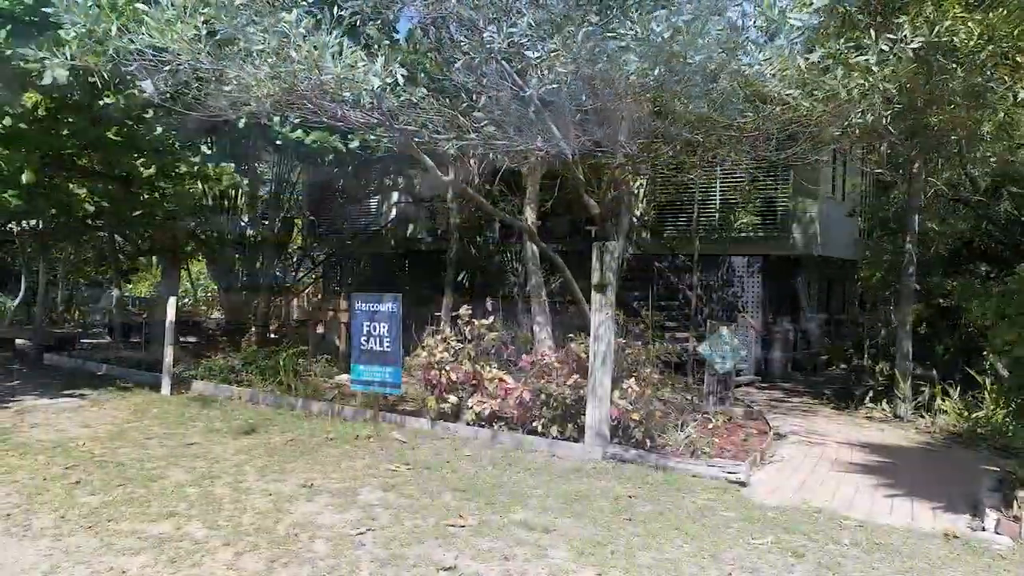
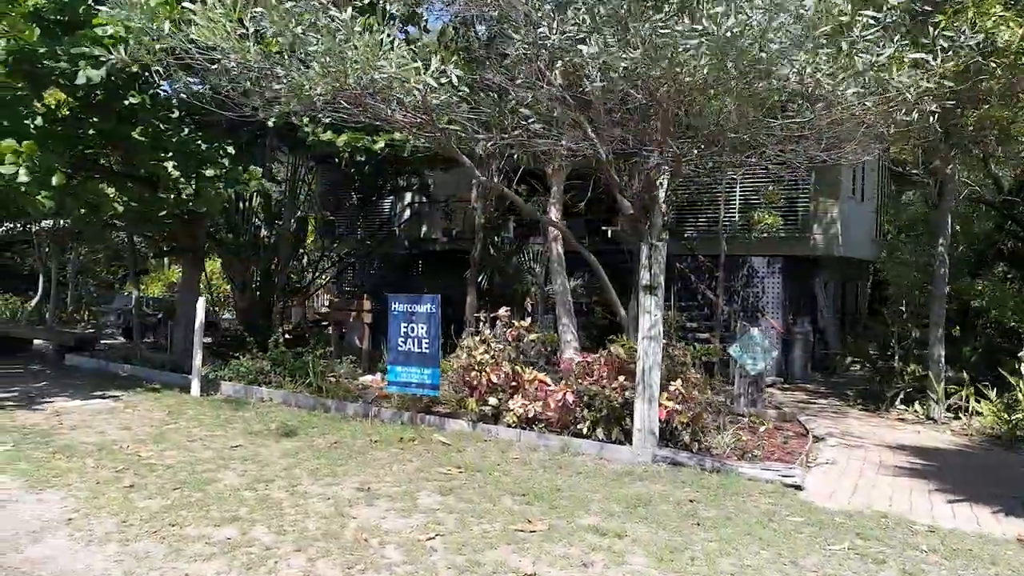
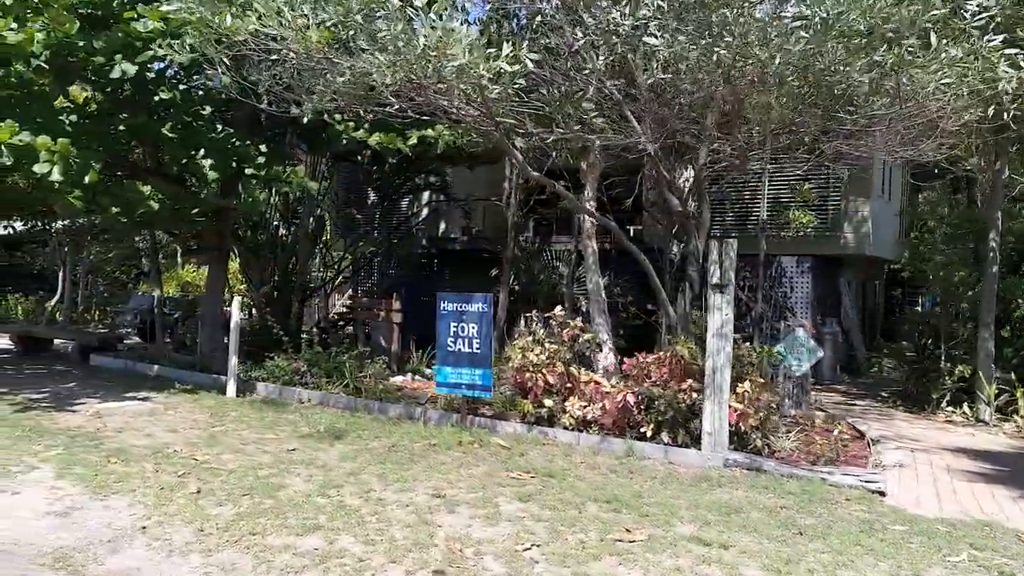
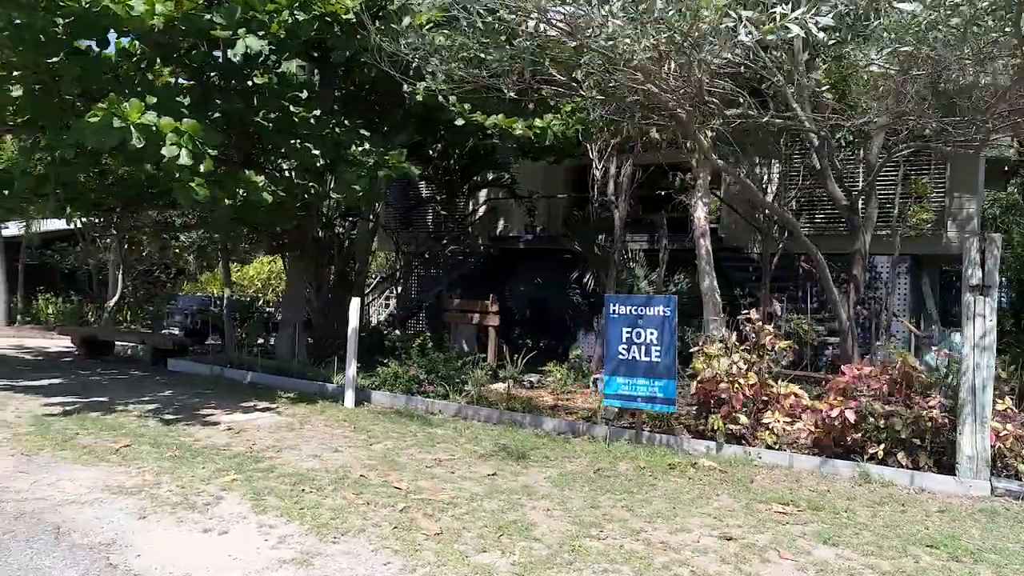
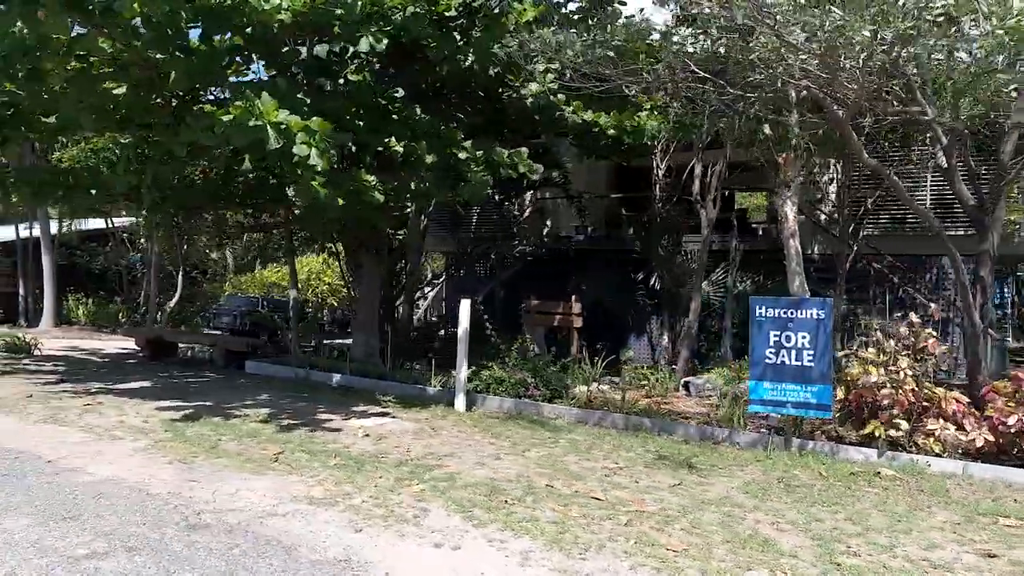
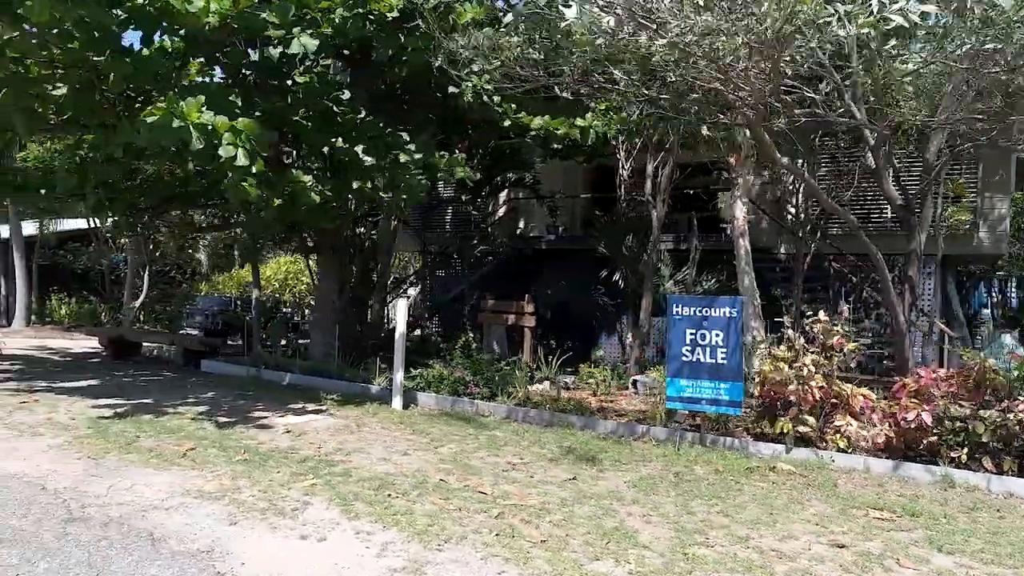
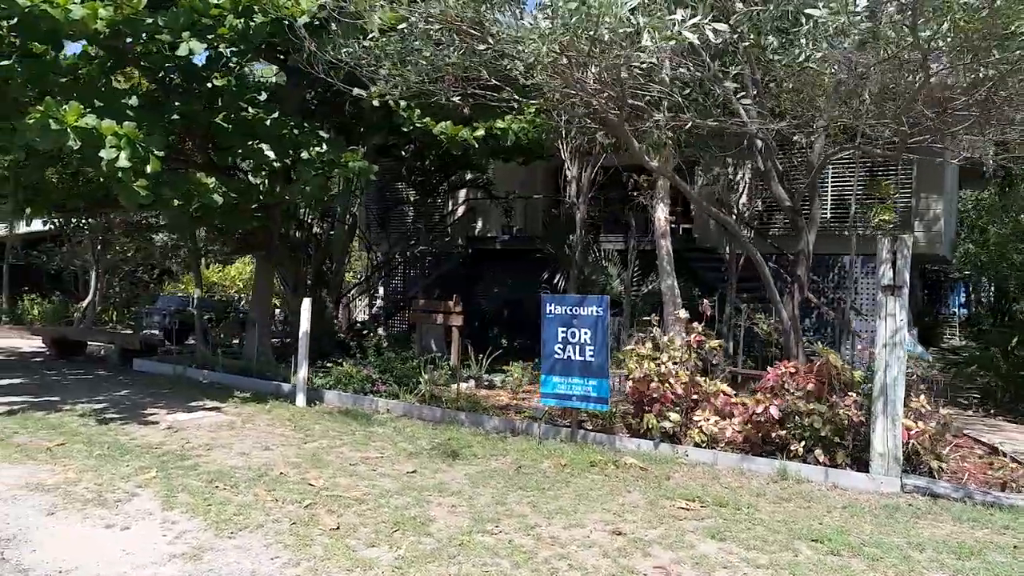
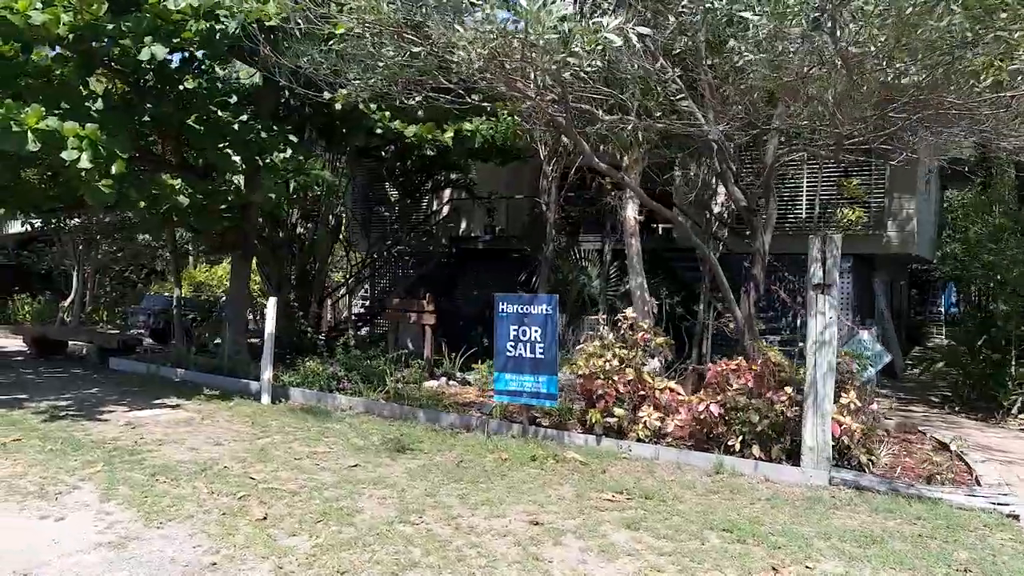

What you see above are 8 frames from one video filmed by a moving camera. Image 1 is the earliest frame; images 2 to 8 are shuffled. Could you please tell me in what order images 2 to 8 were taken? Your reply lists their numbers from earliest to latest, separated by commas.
2, 3, 8, 7, 4, 6, 5
